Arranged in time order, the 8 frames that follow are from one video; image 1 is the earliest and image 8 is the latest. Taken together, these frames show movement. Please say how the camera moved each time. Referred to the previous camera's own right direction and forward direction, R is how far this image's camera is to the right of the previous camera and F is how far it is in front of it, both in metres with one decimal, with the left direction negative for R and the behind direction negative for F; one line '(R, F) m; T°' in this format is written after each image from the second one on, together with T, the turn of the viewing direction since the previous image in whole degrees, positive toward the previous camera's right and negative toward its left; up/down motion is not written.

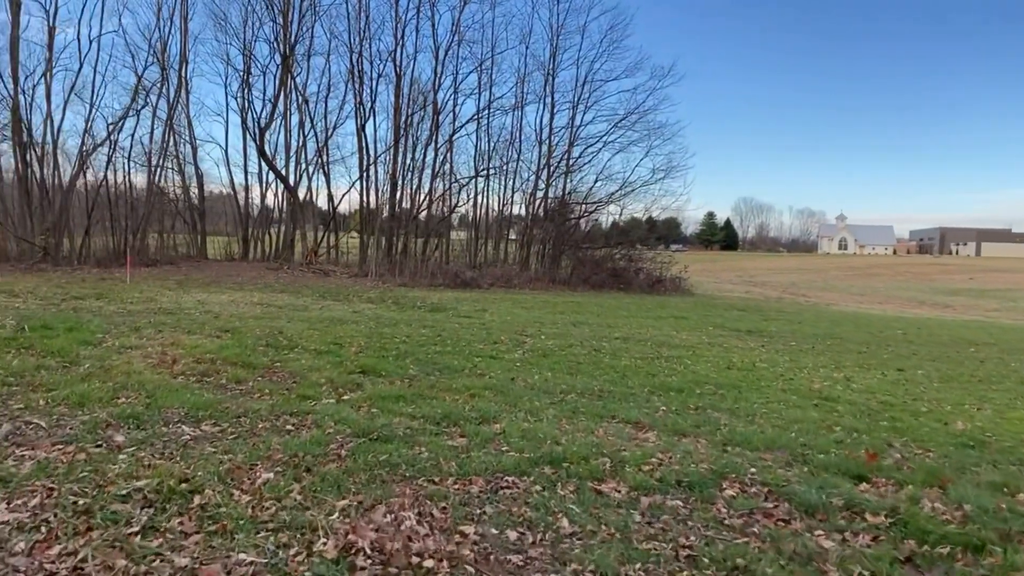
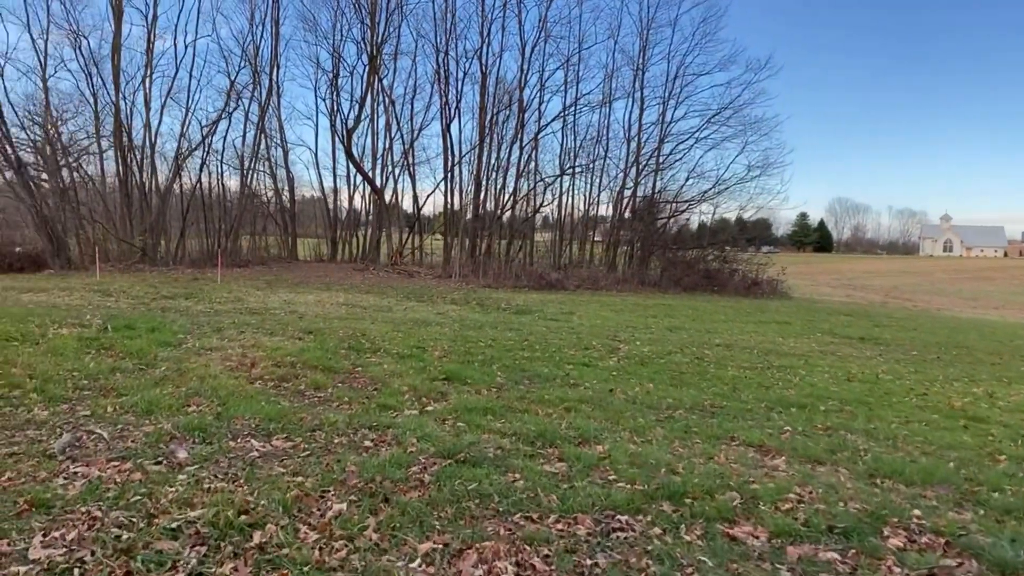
(-0.1, +0.7) m; -6°
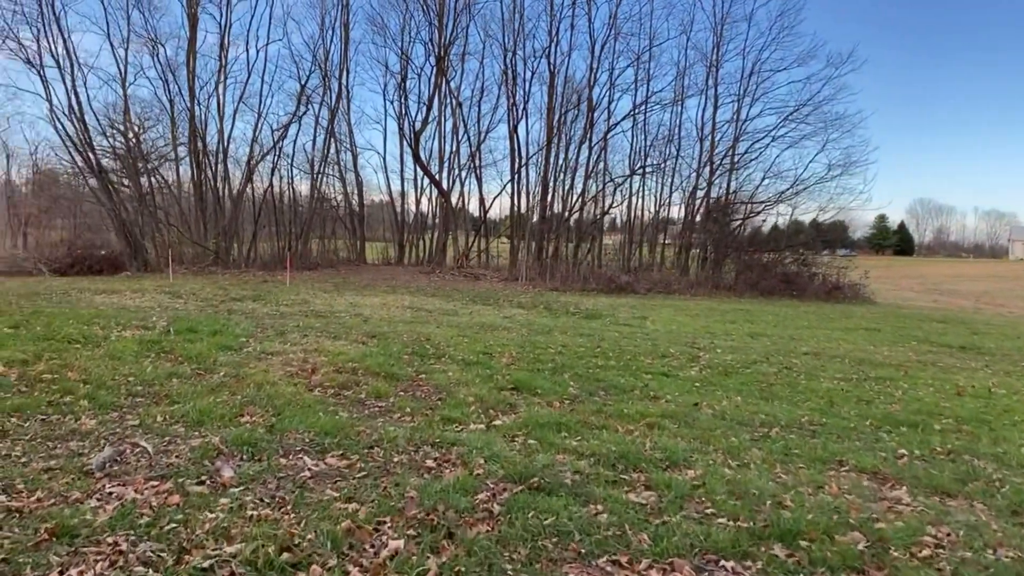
(-0.1, +0.5) m; -5°
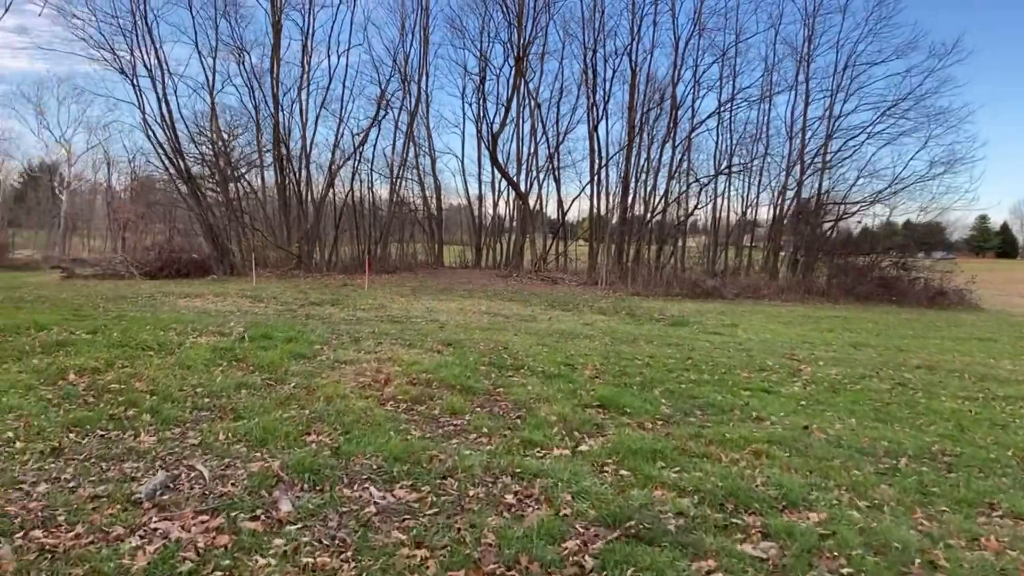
(-0.1, +0.5) m; -6°
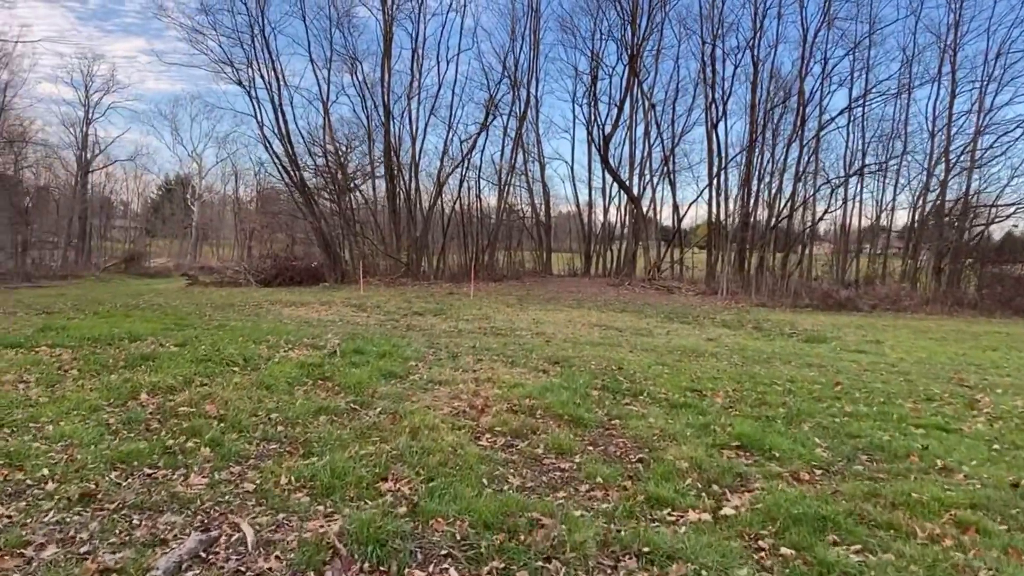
(-0.1, +1.0) m; -8°
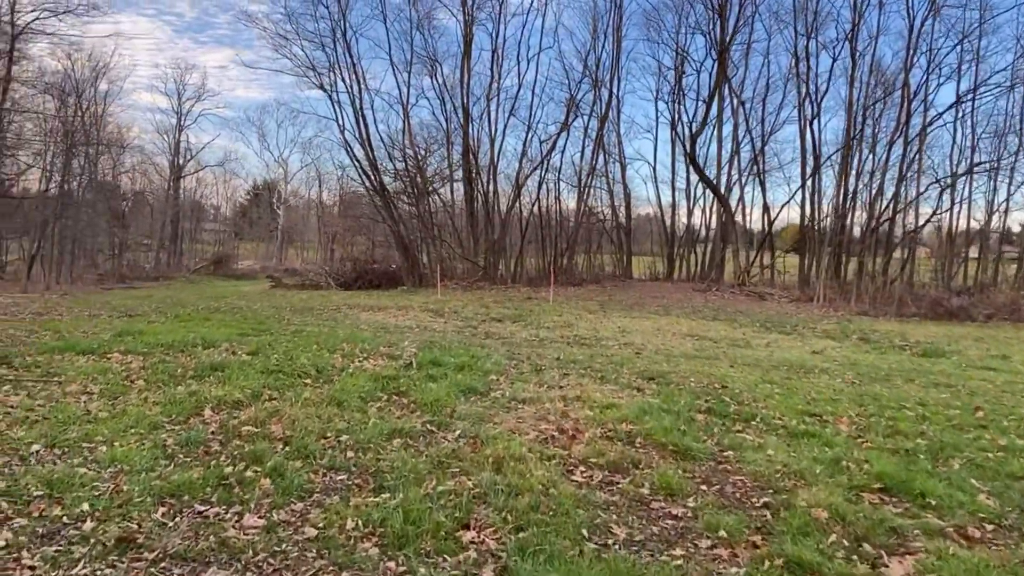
(-0.1, +0.7) m; -5°
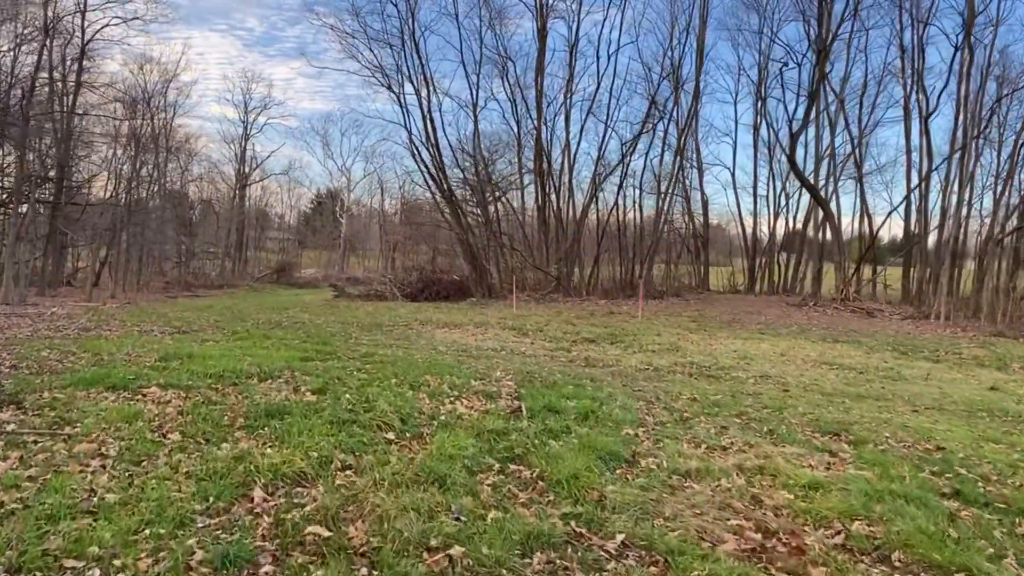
(-0.6, +1.7) m; -4°
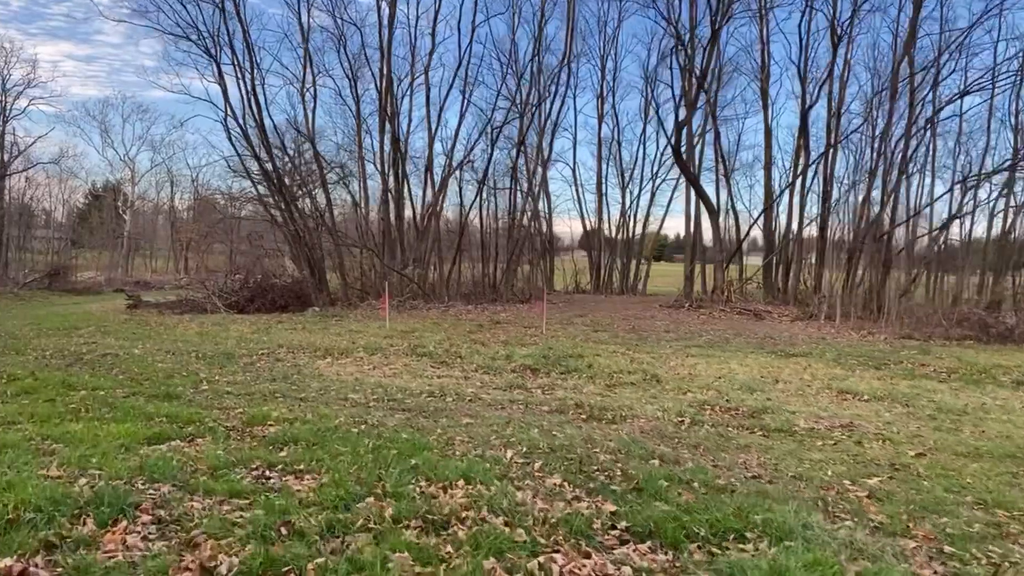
(-1.3, +3.3) m; +14°
